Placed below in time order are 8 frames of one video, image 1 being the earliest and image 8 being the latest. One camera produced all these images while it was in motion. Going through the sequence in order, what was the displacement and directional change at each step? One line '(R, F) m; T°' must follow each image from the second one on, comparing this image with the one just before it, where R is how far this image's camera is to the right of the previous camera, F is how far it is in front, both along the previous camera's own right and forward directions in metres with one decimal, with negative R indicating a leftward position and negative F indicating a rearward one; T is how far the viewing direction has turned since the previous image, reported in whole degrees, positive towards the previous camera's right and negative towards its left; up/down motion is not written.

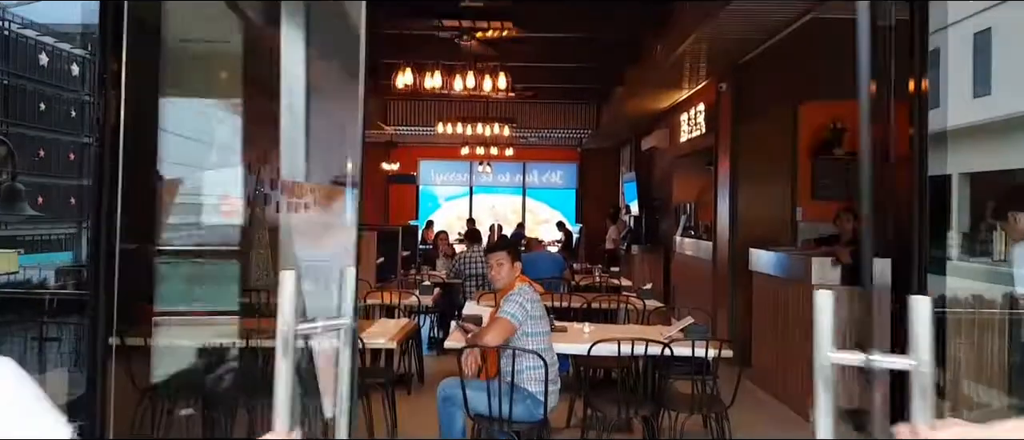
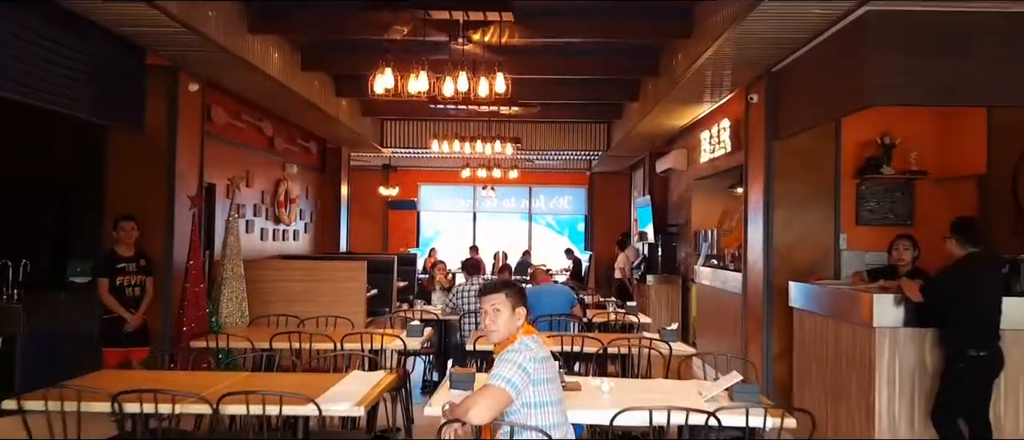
(0.0, +0.7) m; -1°
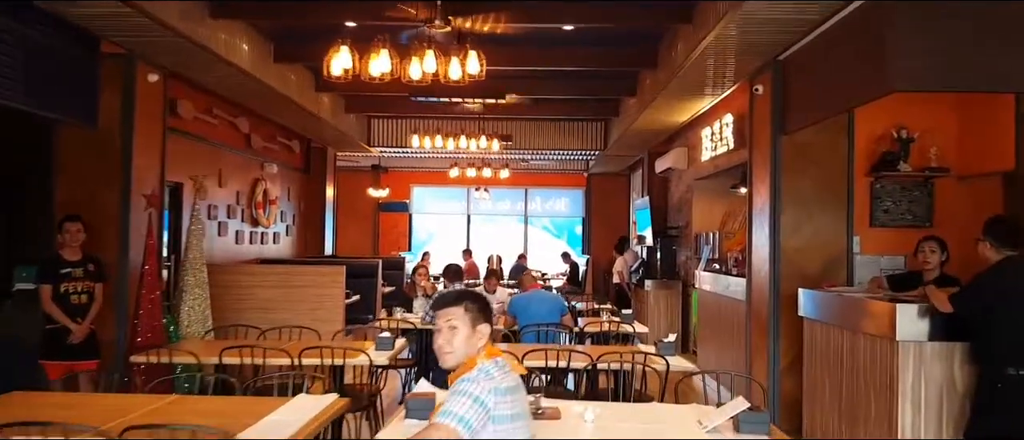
(+0.1, +0.5) m; 0°
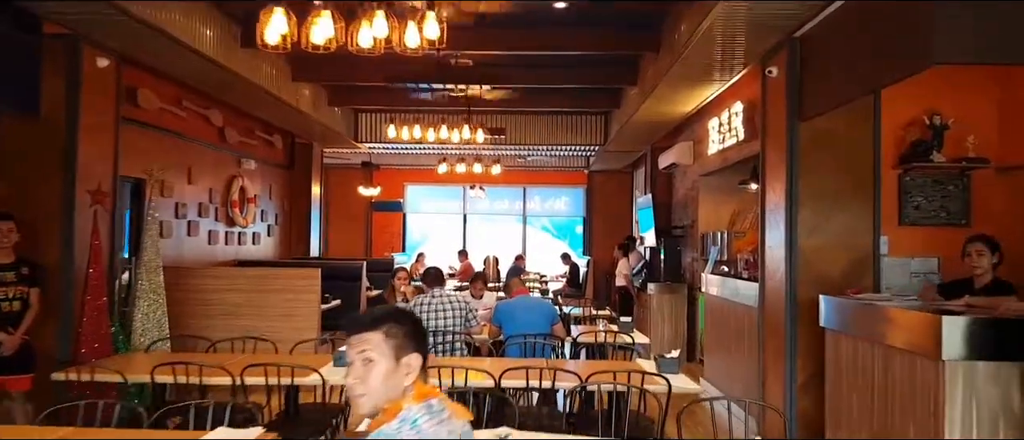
(+0.1, +0.5) m; 0°
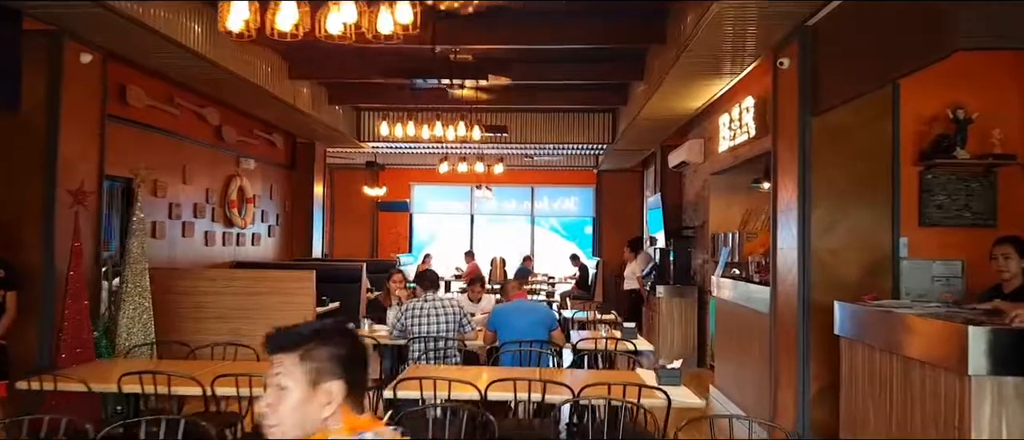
(+0.1, +0.2) m; -1°
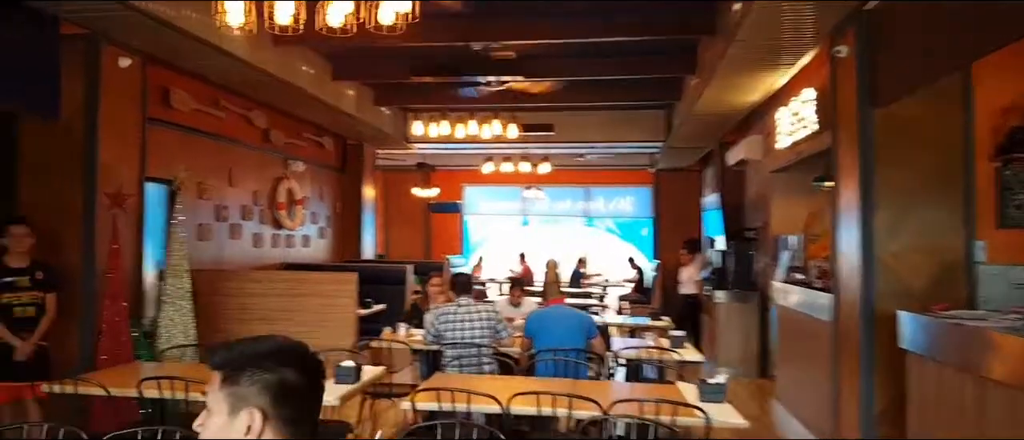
(+0.2, +0.2) m; -5°
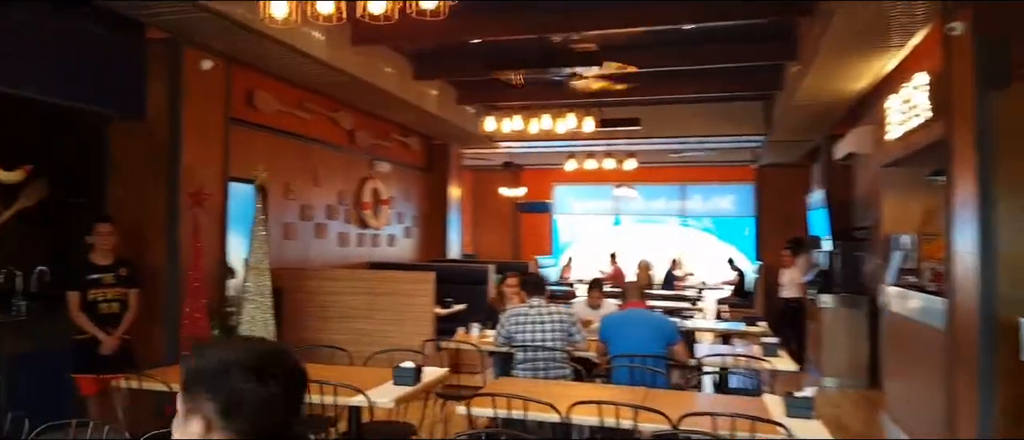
(+0.1, +0.2) m; -8°
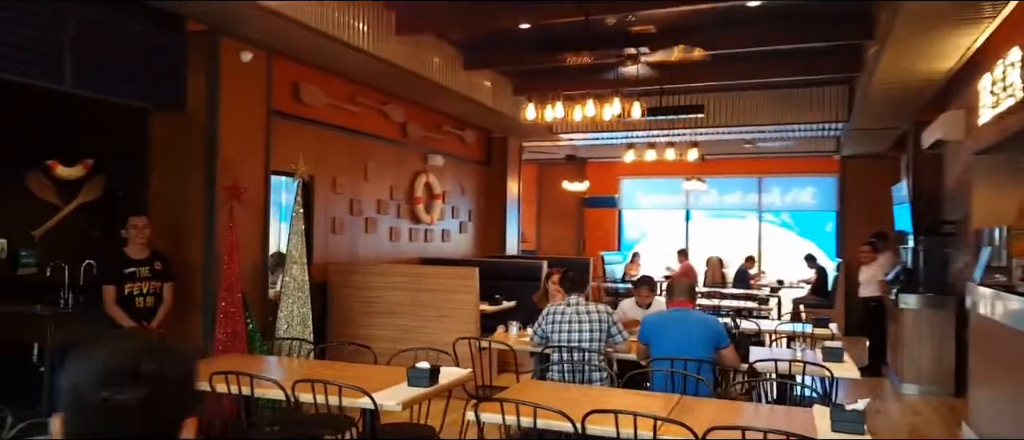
(+0.2, +0.2) m; -6°
